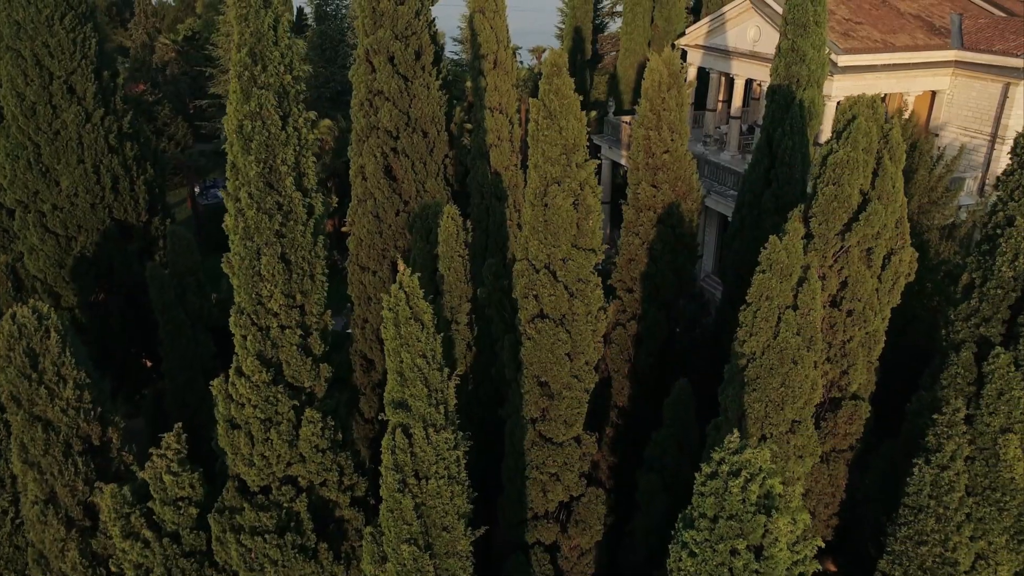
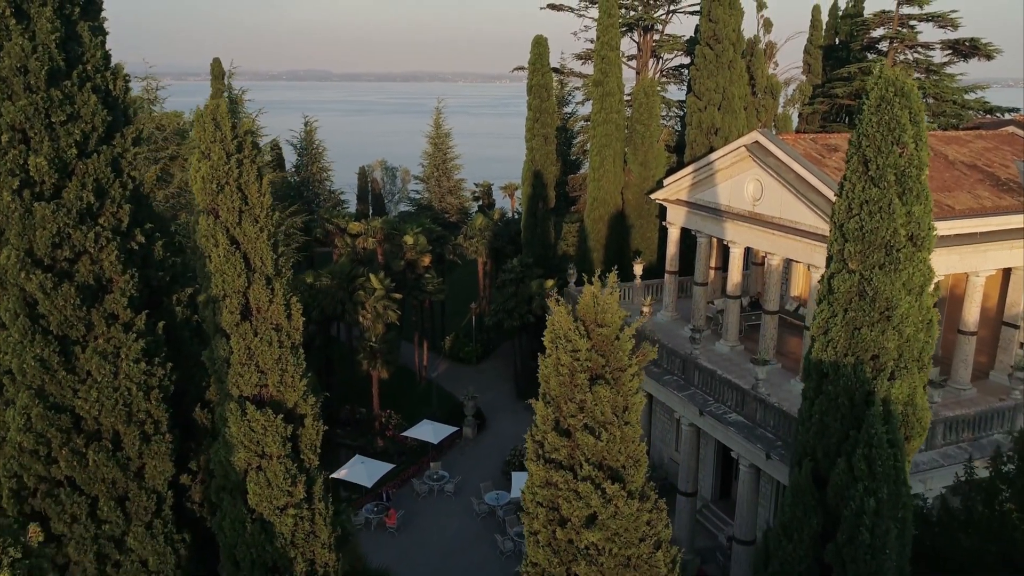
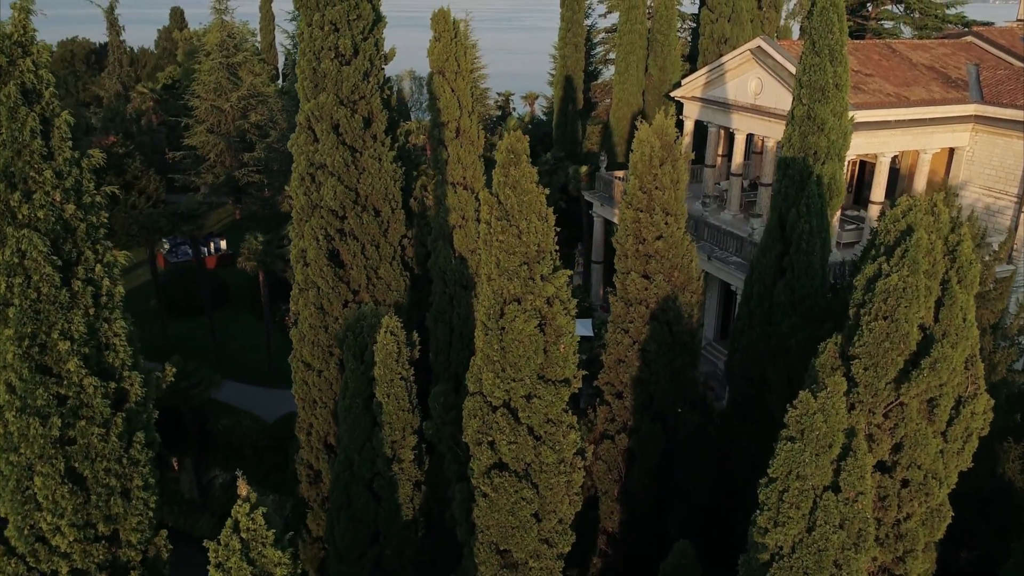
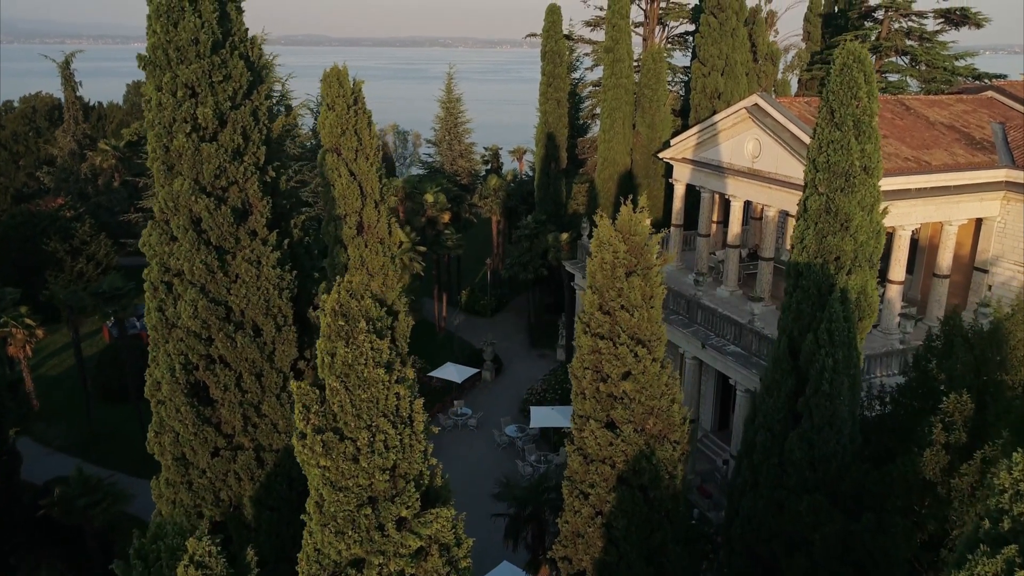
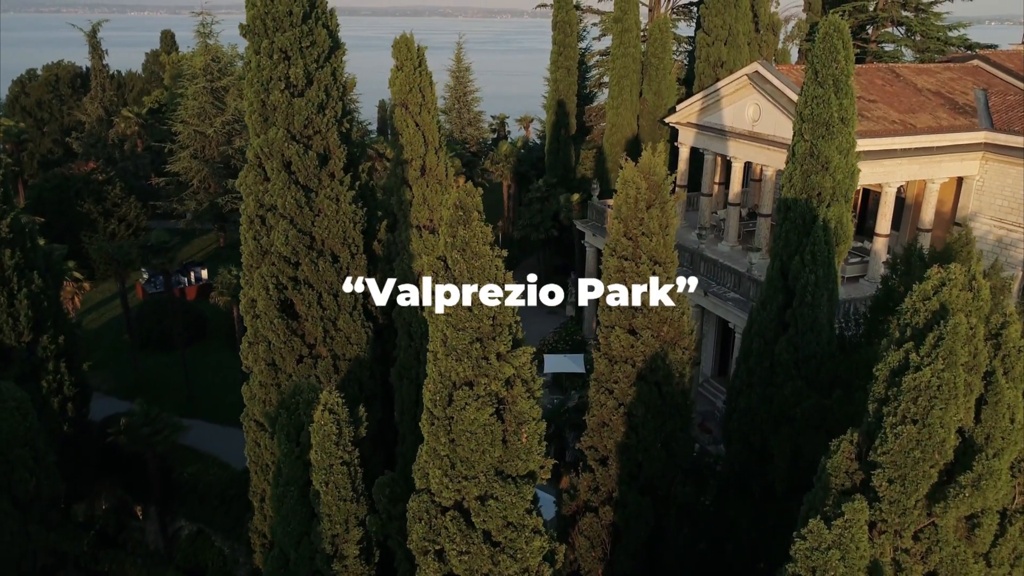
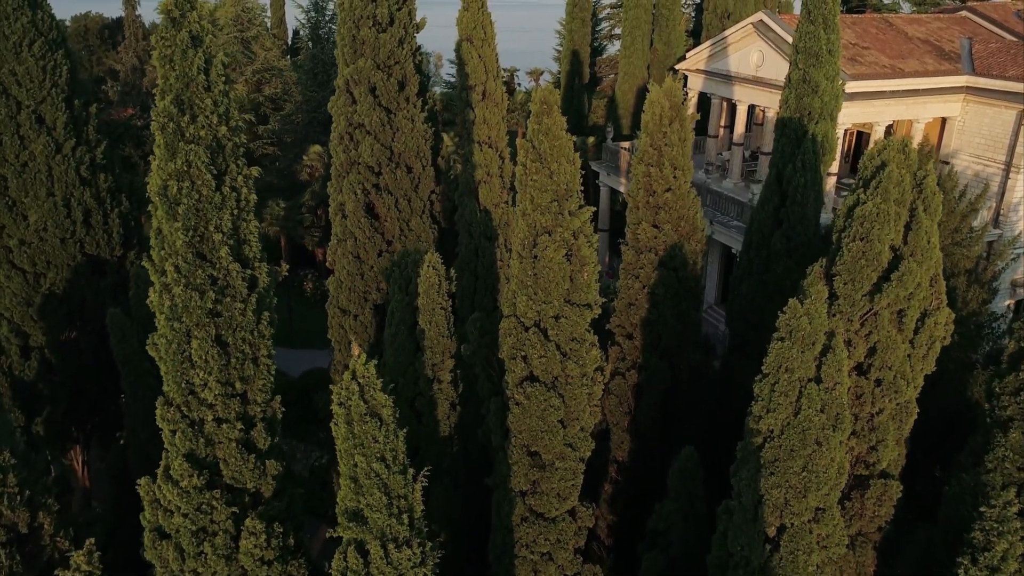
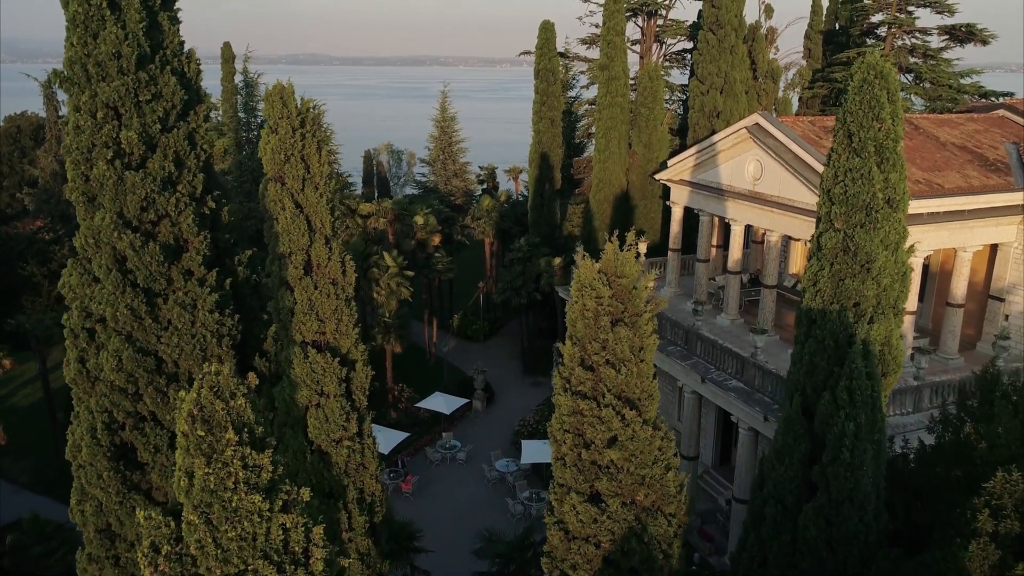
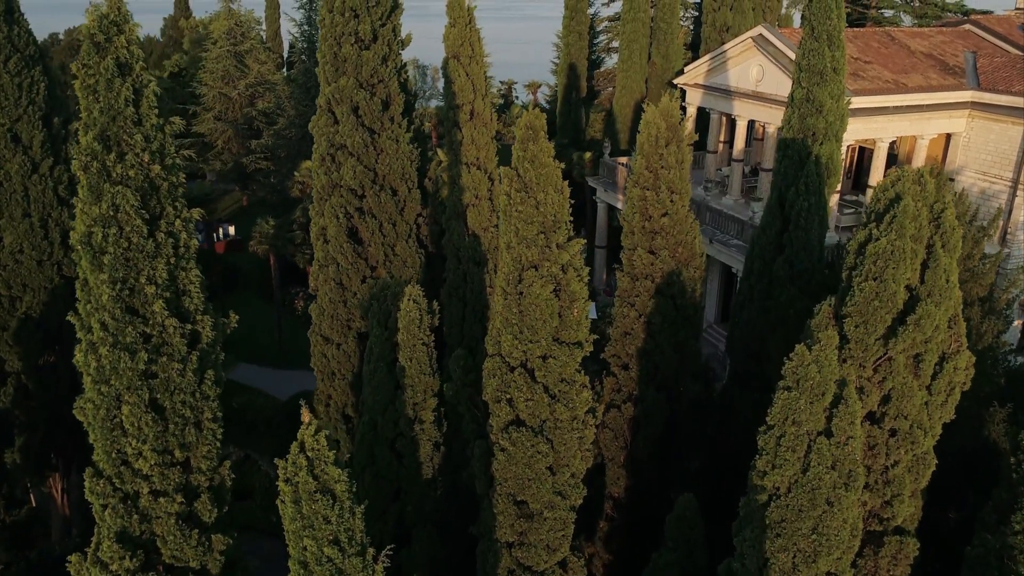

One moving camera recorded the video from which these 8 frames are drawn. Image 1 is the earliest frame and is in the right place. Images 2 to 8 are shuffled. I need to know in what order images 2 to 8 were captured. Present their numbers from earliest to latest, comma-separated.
6, 8, 3, 5, 4, 7, 2
